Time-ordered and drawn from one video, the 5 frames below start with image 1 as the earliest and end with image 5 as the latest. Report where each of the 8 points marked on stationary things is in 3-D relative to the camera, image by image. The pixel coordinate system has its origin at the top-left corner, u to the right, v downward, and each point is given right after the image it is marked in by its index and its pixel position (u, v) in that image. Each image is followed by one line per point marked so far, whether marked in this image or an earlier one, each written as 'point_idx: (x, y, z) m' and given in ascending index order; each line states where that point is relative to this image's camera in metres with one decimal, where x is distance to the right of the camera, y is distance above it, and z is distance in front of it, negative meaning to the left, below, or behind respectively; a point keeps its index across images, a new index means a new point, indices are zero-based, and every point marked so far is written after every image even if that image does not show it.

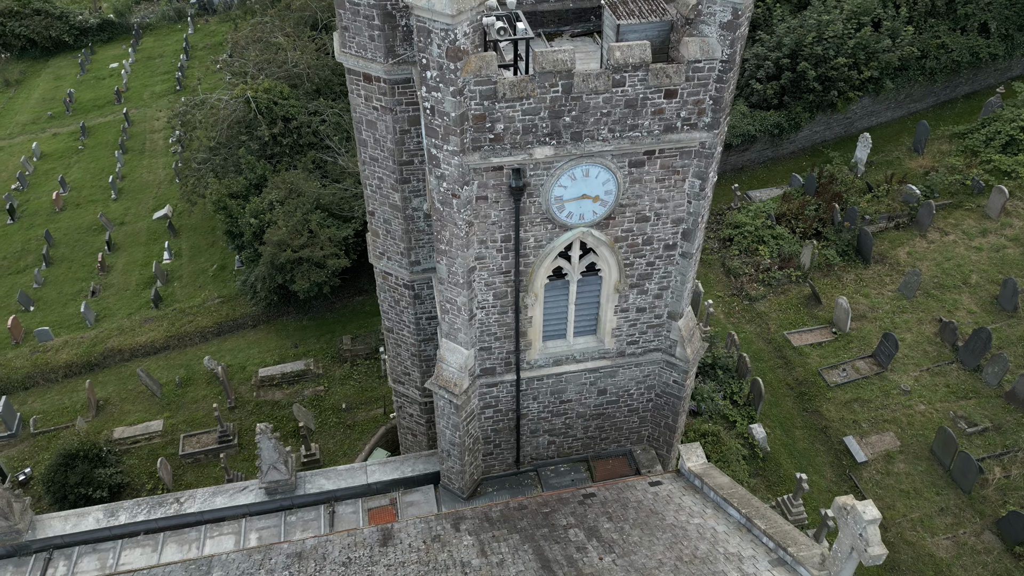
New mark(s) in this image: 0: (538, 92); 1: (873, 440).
0: (+0.4, +2.7, +10.3) m
1: (+9.1, -3.8, +19.0) m
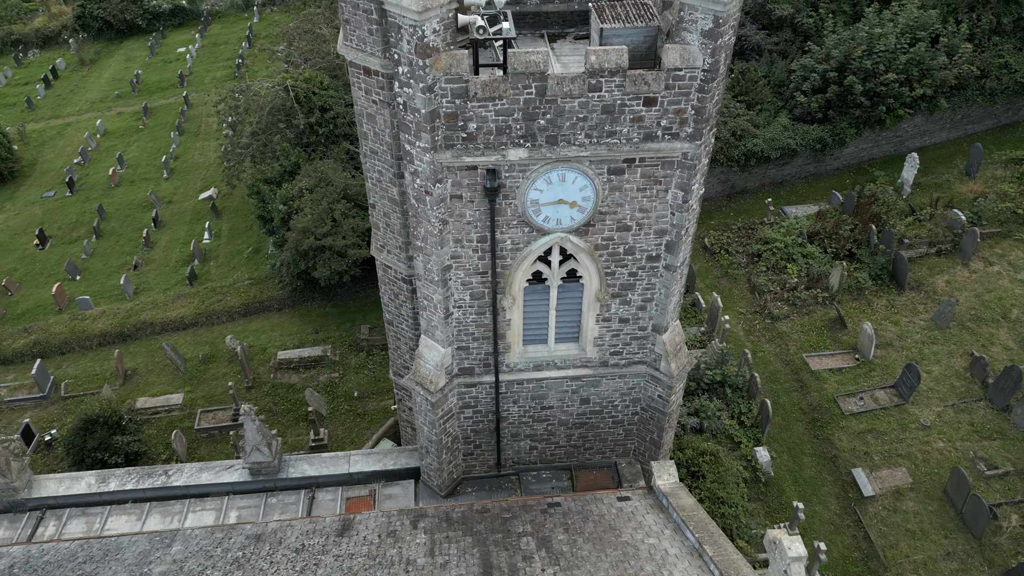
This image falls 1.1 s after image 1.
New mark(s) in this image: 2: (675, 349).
0: (0.0, +2.7, +10.2) m
1: (+9.0, -4.5, +18.1) m
2: (+2.9, -1.1, +13.4) m
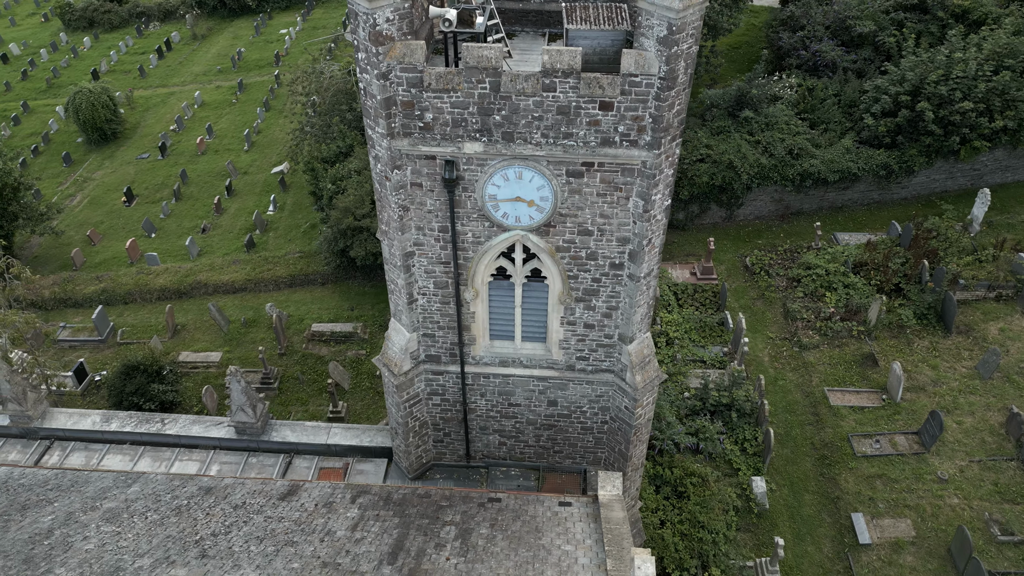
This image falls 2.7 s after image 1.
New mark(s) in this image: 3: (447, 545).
0: (-0.6, +2.8, +10.3) m
1: (+8.5, -5.4, +17.1) m
2: (+2.3, -1.3, +13.2) m
3: (-0.9, -3.7, +10.9) m
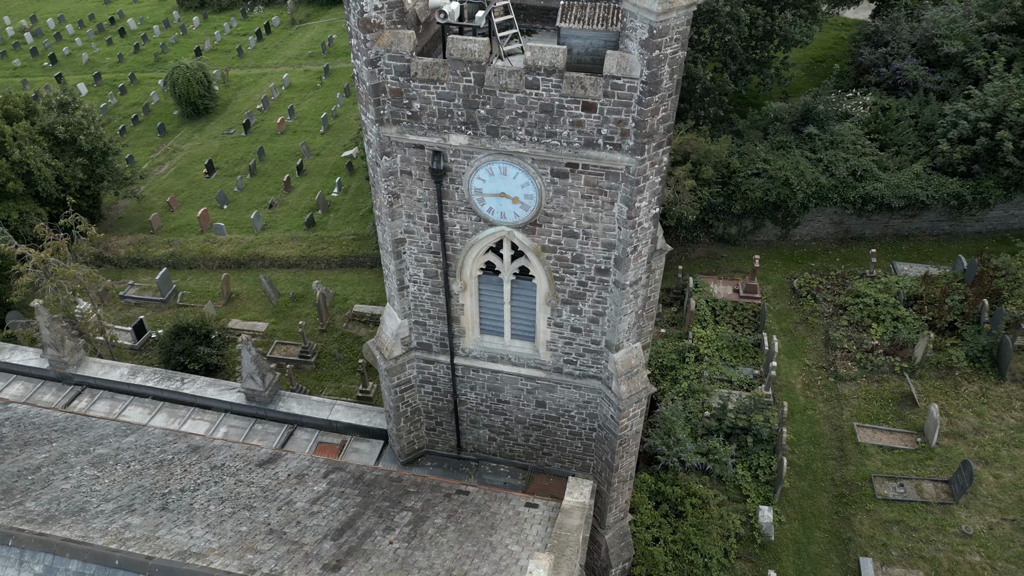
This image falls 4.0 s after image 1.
0: (-0.9, +2.9, +10.4) m
1: (+8.2, -6.1, +16.1) m
2: (+2.0, -1.4, +12.9) m
3: (-1.7, -3.6, +11.1) m
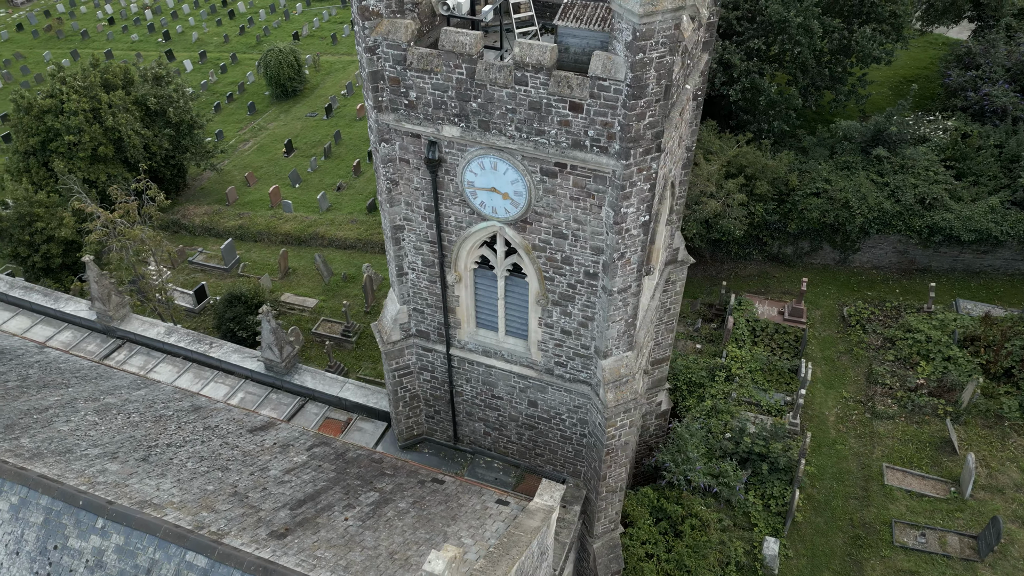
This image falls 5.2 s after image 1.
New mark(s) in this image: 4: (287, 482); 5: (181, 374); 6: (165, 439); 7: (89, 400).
0: (-1.0, +3.1, +10.5) m
1: (+7.8, -6.8, +15.1) m
2: (+1.7, -1.6, +12.7) m
3: (-2.3, -3.3, +11.3) m
4: (-3.5, -3.0, +11.6) m
5: (-7.8, -2.0, +17.6) m
6: (-5.7, -2.5, +12.3) m
7: (-7.5, -2.0, +13.2) m
